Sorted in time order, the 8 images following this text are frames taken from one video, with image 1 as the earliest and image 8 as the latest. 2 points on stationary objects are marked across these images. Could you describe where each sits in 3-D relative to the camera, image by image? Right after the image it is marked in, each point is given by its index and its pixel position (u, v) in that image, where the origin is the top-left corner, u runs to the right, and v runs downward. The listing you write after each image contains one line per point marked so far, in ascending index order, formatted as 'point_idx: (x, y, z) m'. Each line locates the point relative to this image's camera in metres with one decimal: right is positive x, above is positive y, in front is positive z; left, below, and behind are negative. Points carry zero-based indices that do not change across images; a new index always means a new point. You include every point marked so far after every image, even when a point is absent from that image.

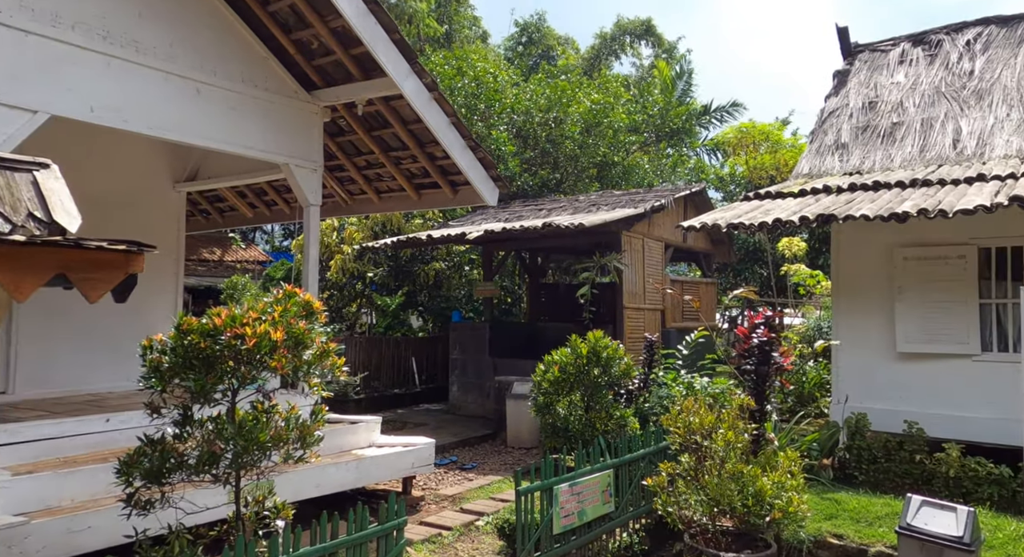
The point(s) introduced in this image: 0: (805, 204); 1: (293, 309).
0: (+3.3, +0.8, +9.4) m
1: (-1.1, -0.2, +4.2) m
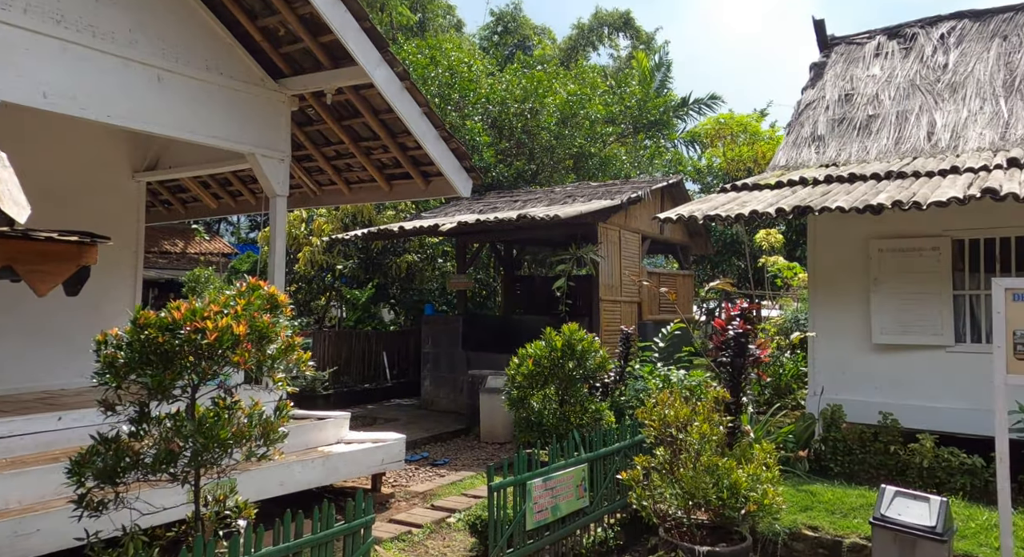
0: (+3.0, +0.9, +9.4) m
1: (-1.3, -0.1, +4.1) m
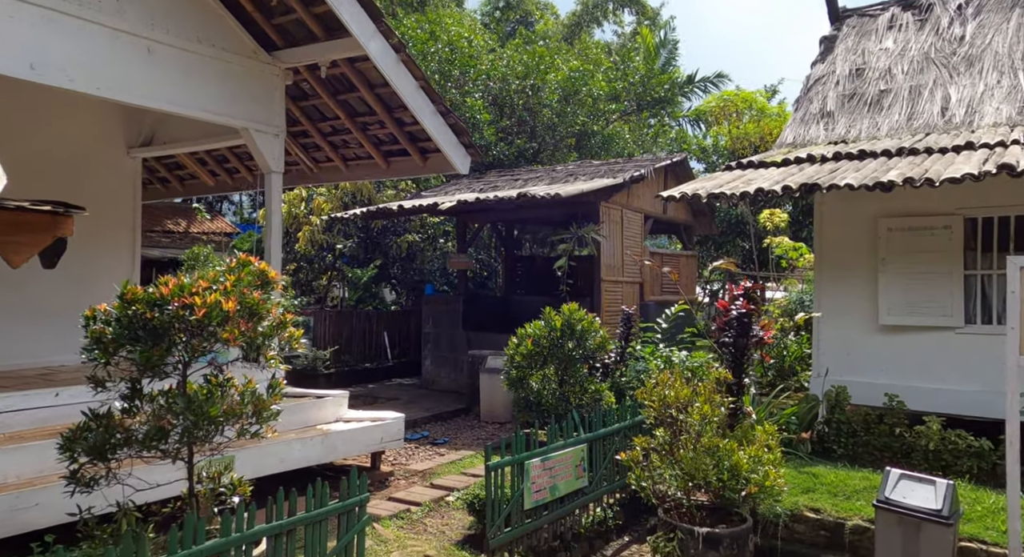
0: (+3.1, +1.2, +9.2) m
1: (-1.3, 0.0, +4.0) m
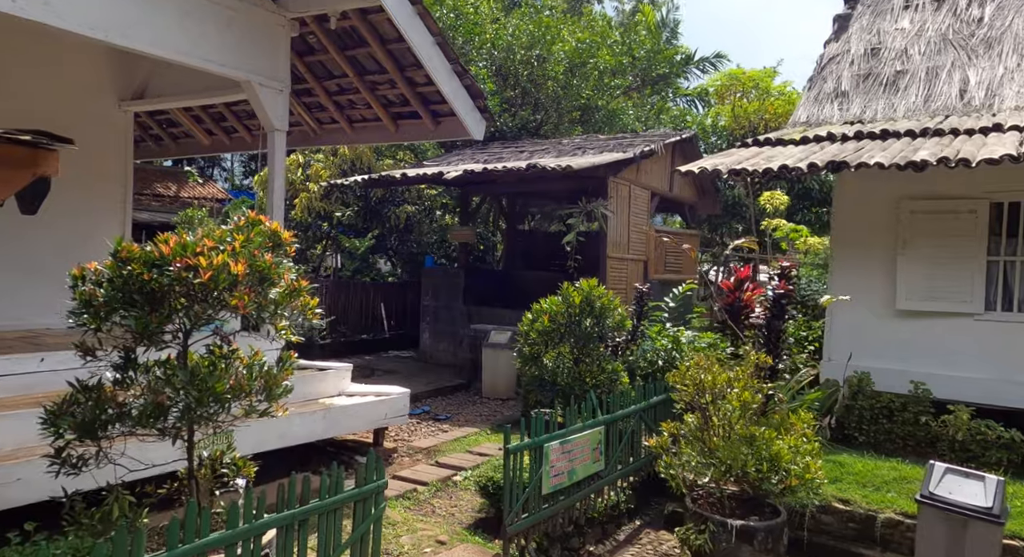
0: (+3.2, +1.4, +8.9) m
1: (-1.1, +0.2, +3.6) m
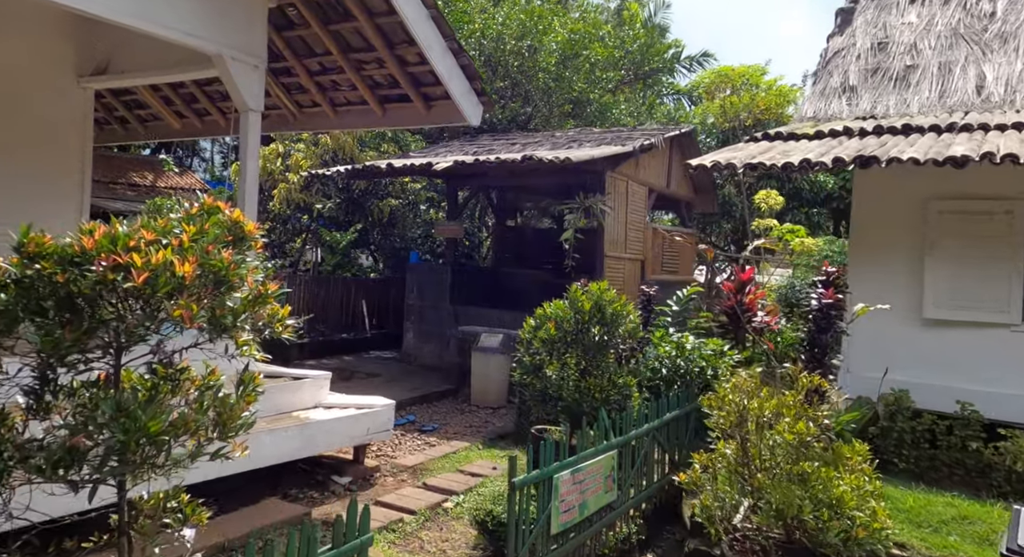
0: (+3.1, +1.3, +8.3) m
1: (-1.0, +0.2, +2.9) m
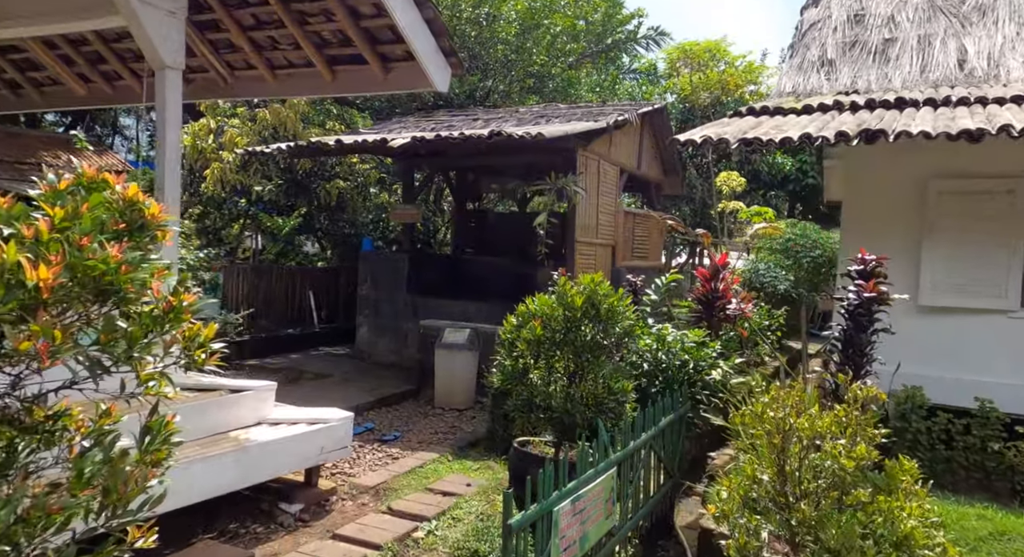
0: (+2.8, +1.5, +7.6) m
1: (-1.0, +0.2, +2.0) m
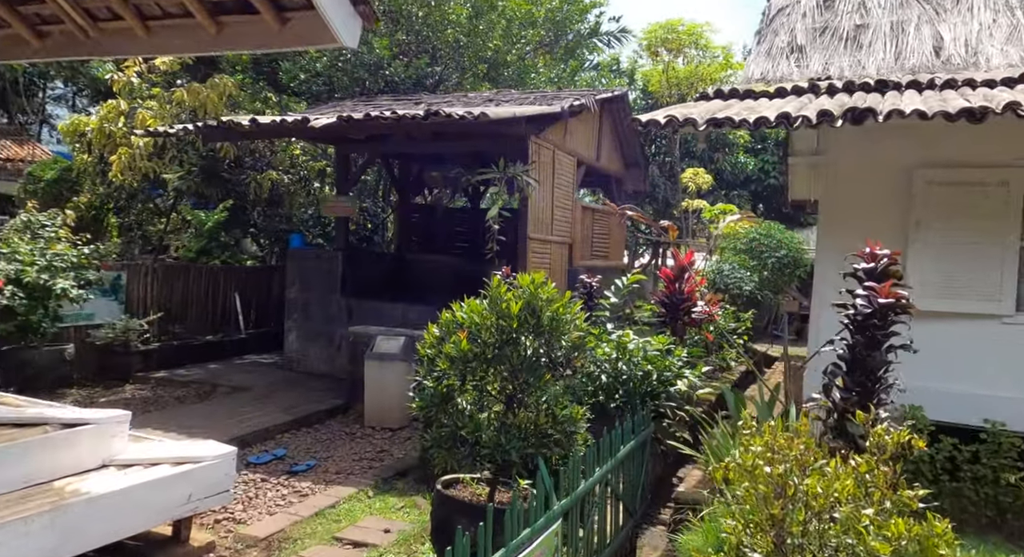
0: (+2.3, +1.4, +6.7) m
1: (-1.2, +0.2, +0.9) m
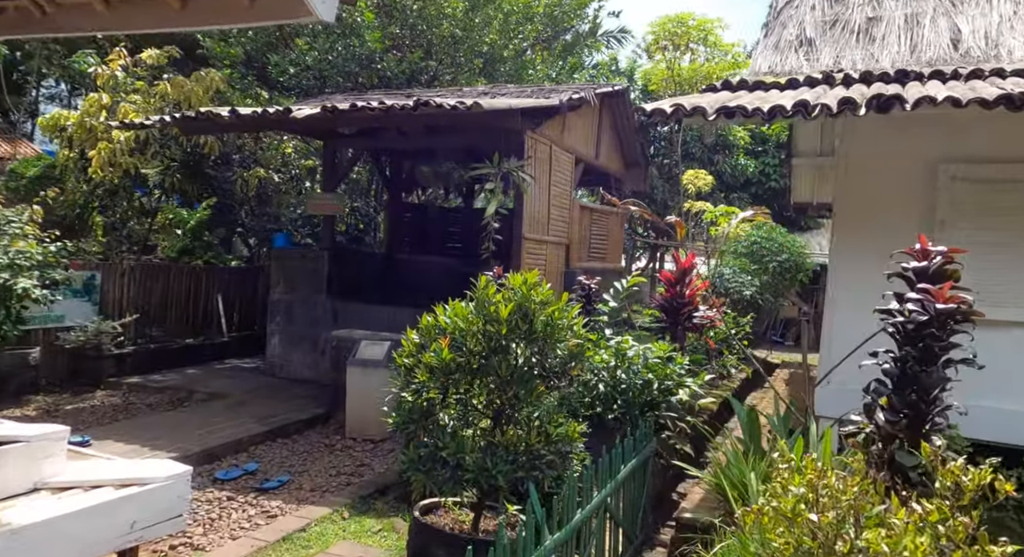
0: (+2.3, +1.4, +6.2) m
1: (-1.3, +0.2, +0.4) m
